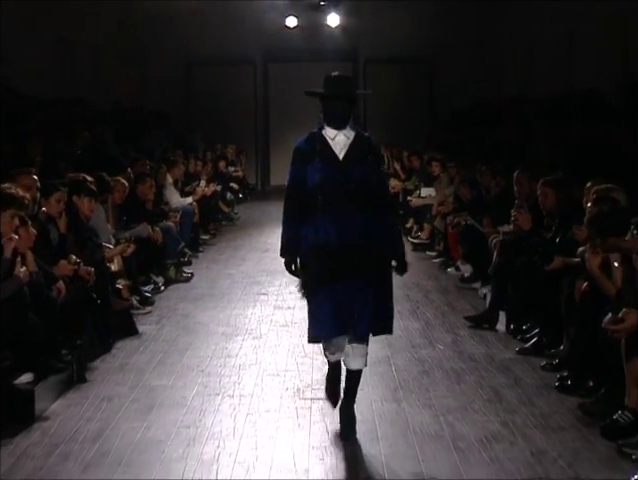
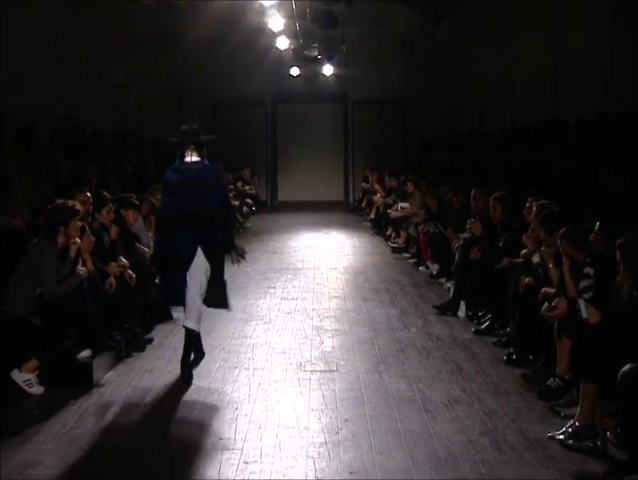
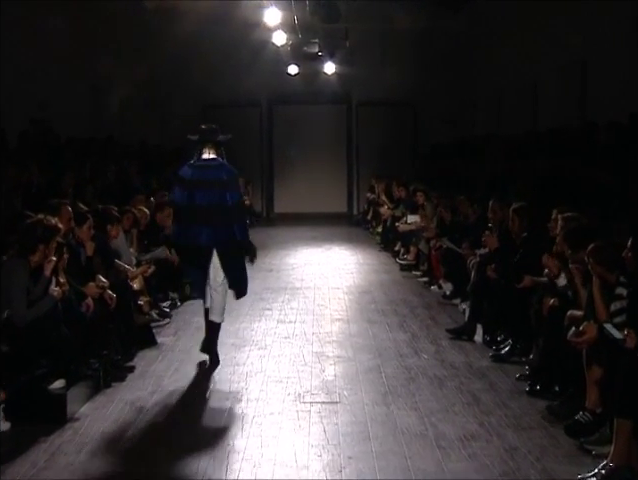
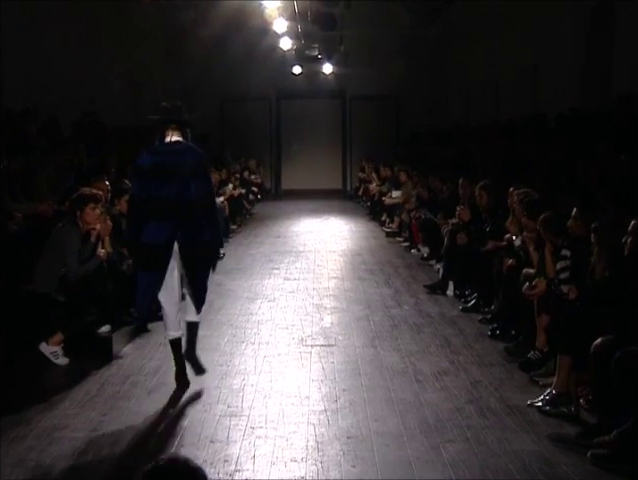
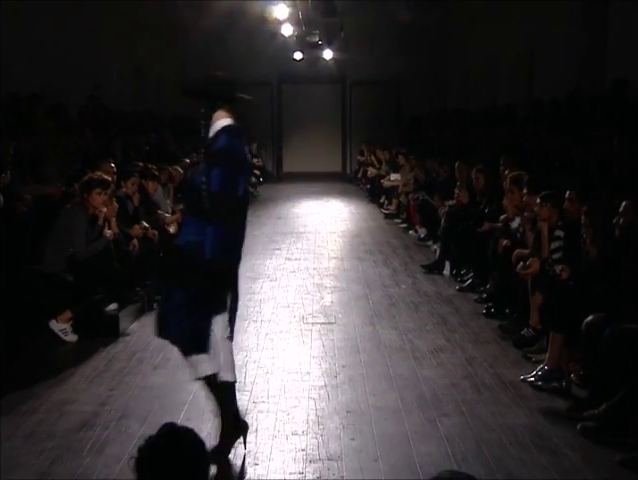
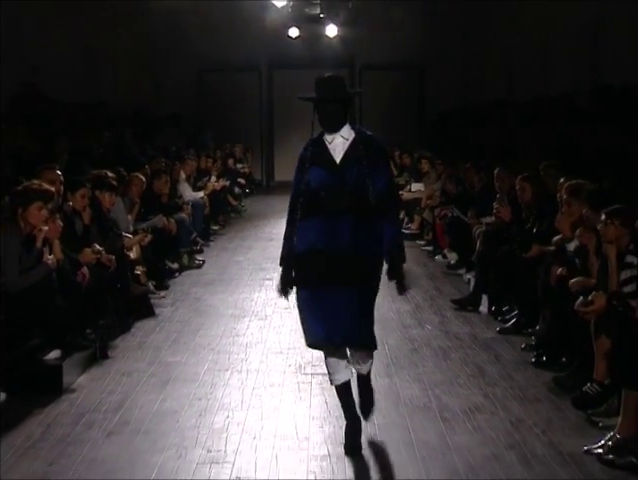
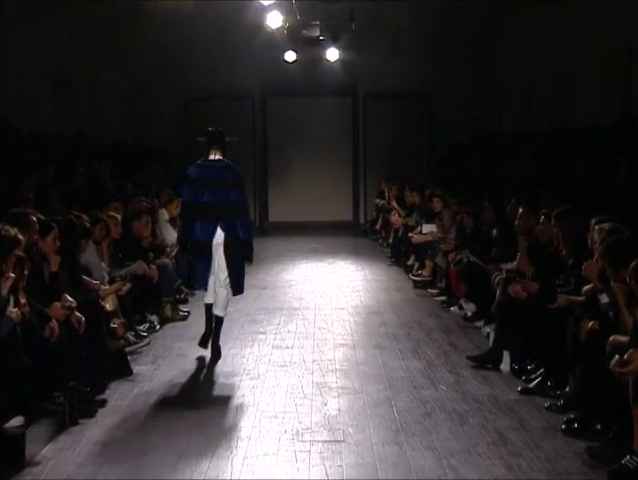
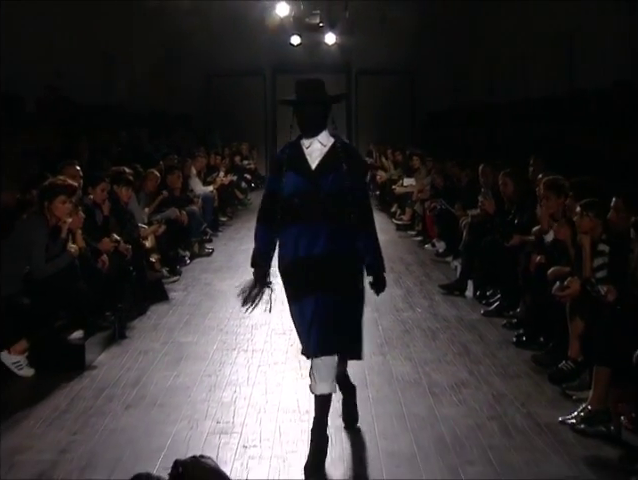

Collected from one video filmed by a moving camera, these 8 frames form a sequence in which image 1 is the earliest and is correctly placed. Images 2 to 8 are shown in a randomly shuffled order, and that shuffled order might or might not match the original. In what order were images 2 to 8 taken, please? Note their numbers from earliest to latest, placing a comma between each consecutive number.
6, 8, 5, 4, 2, 3, 7
